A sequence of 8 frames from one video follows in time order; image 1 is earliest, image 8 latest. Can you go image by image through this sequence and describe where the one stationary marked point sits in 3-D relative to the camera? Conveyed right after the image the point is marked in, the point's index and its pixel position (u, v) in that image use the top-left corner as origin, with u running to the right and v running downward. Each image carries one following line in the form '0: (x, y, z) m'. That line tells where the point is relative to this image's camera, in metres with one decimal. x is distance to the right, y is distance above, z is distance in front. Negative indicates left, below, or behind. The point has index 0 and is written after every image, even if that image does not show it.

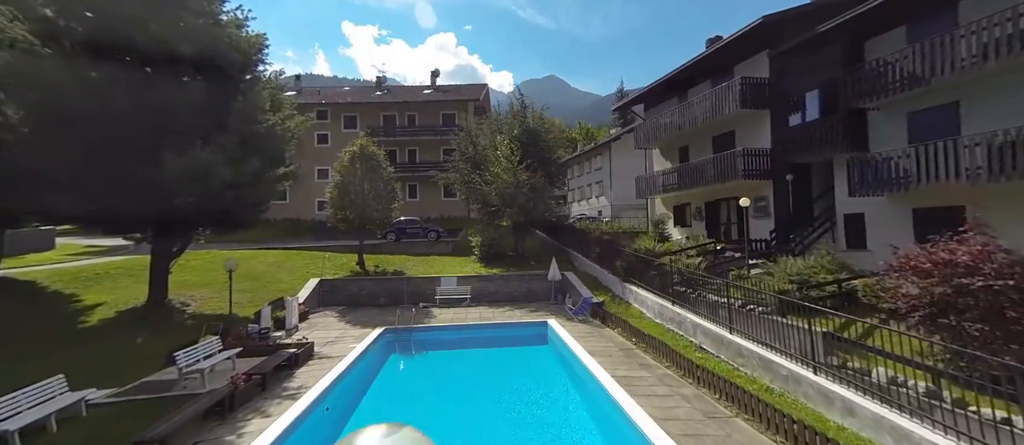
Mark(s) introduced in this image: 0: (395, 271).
0: (-5.4, -2.3, +17.6) m
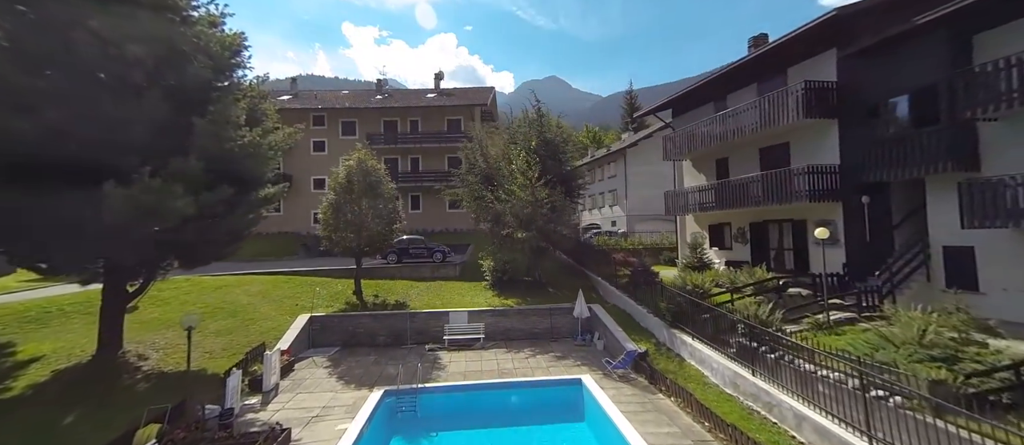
0: (-4.7, -3.3, +15.5) m
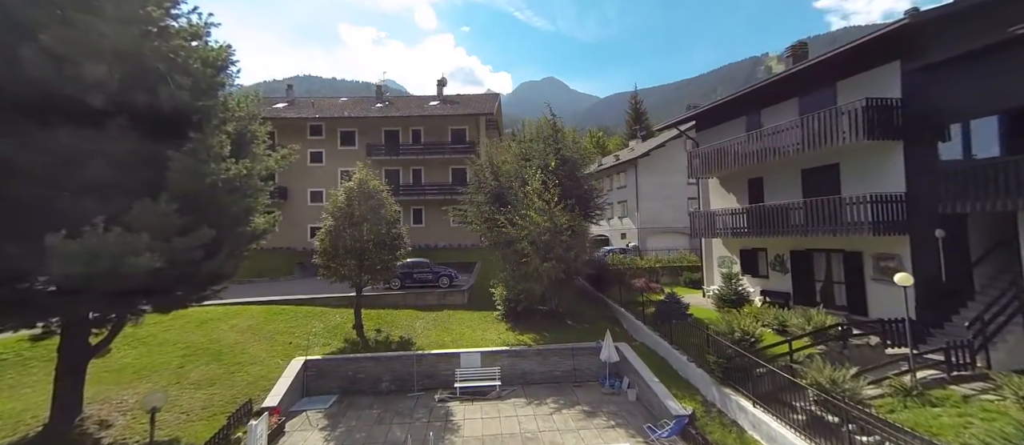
0: (-4.1, -4.3, +14.0) m
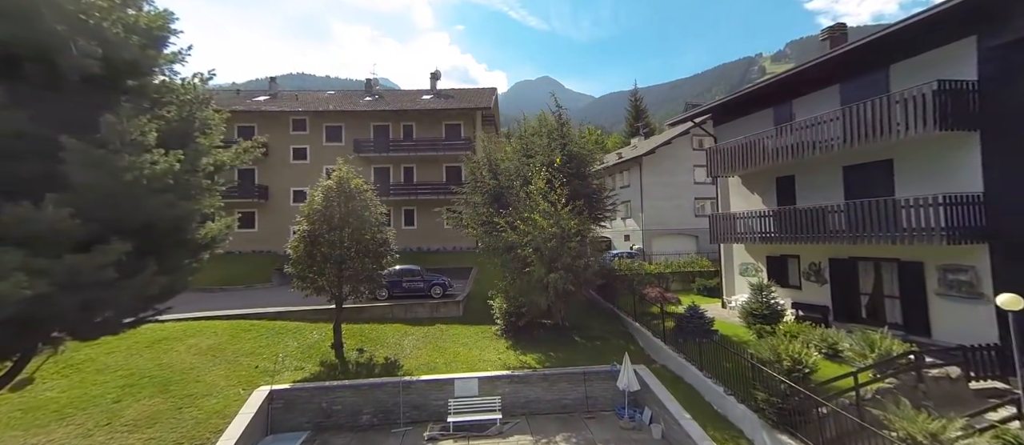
0: (-4.0, -4.5, +12.2) m
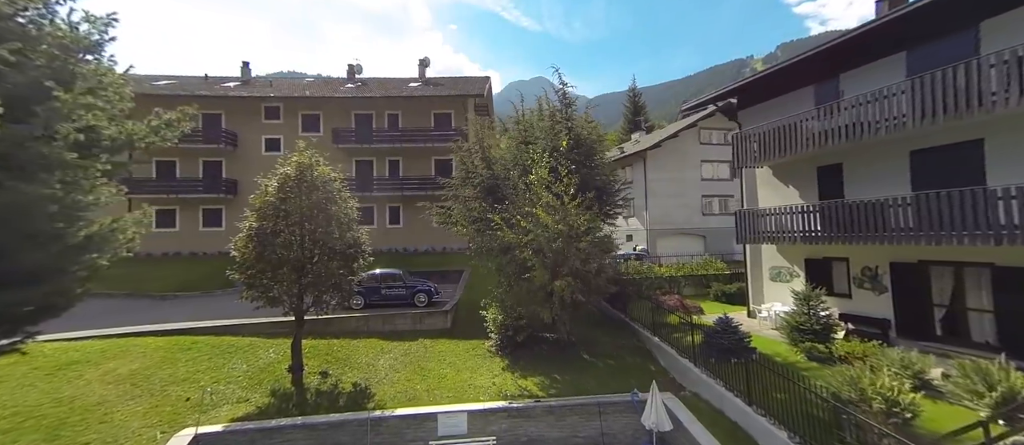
0: (-4.1, -4.4, +10.0) m
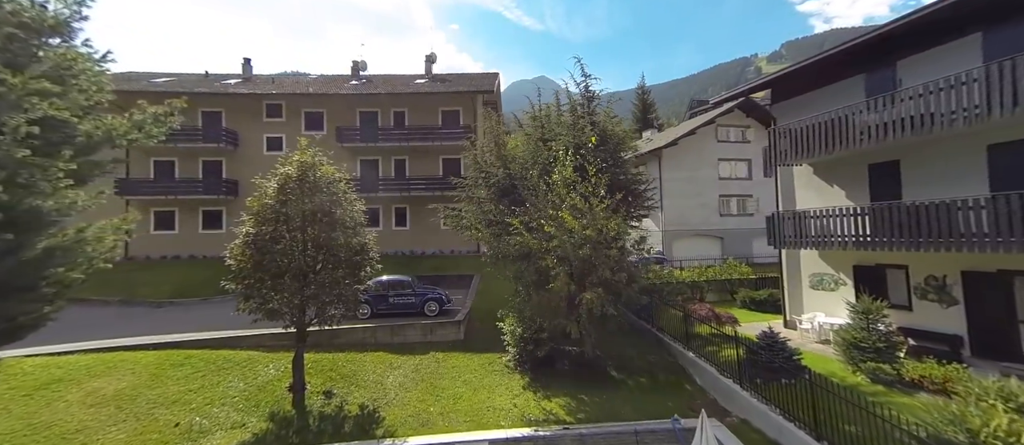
0: (-3.5, -4.5, +9.0) m
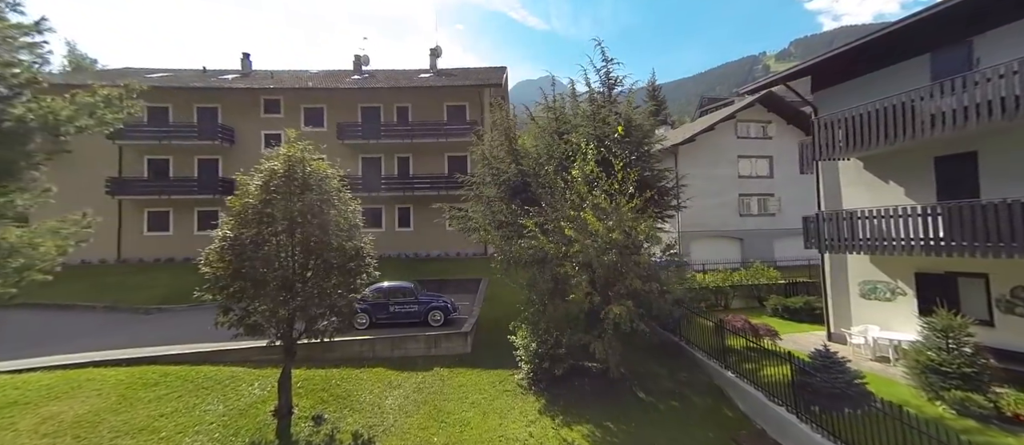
0: (-3.2, -4.5, +7.8) m
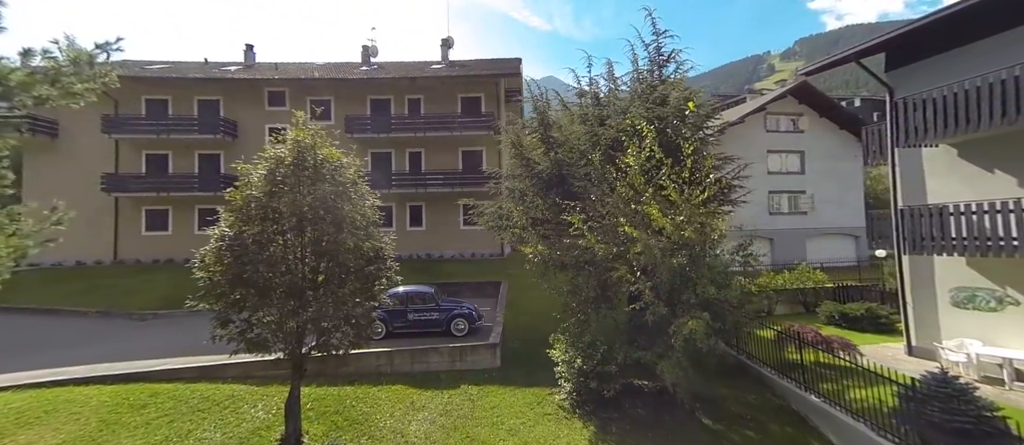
0: (-2.3, -4.4, +6.5) m
